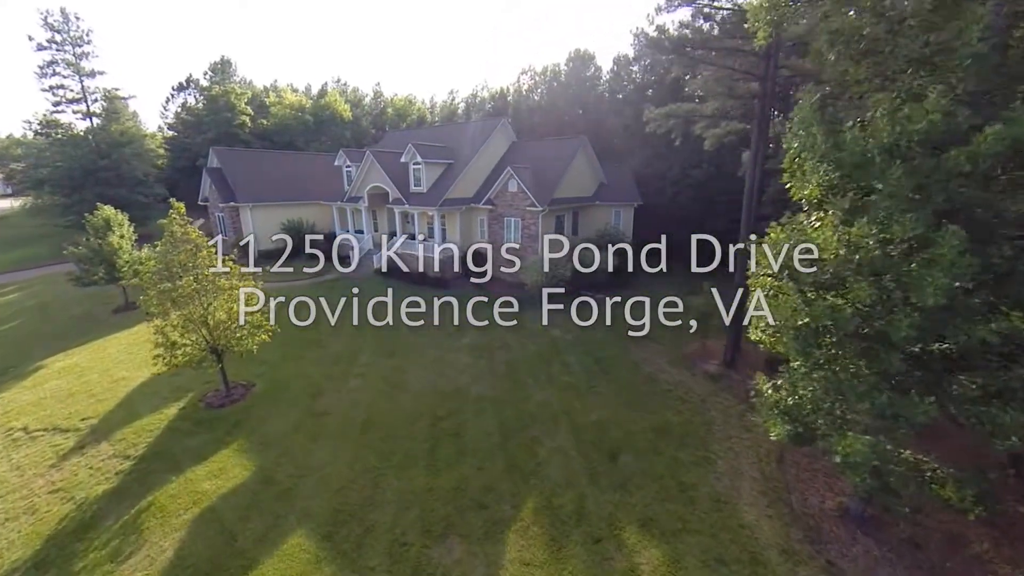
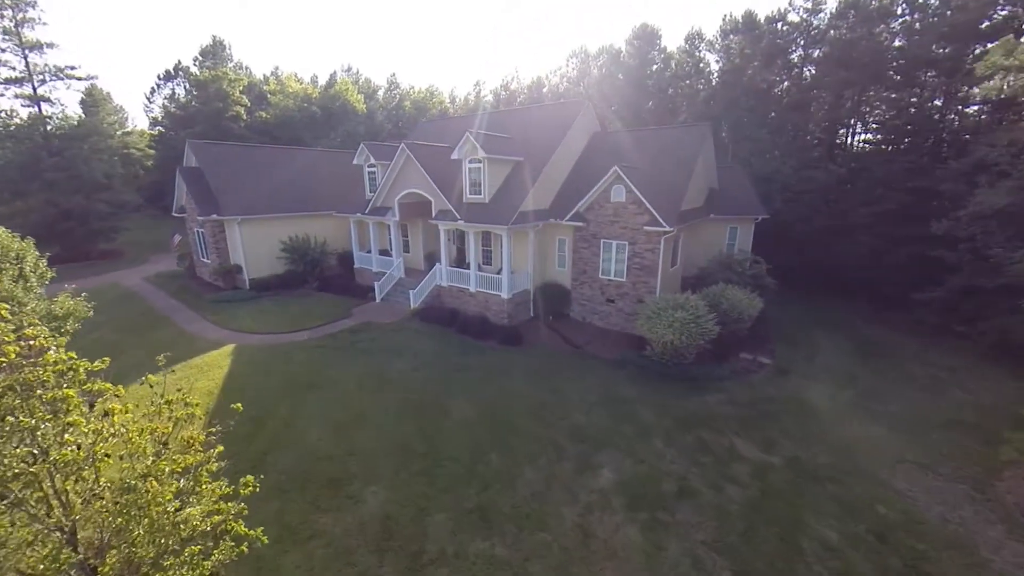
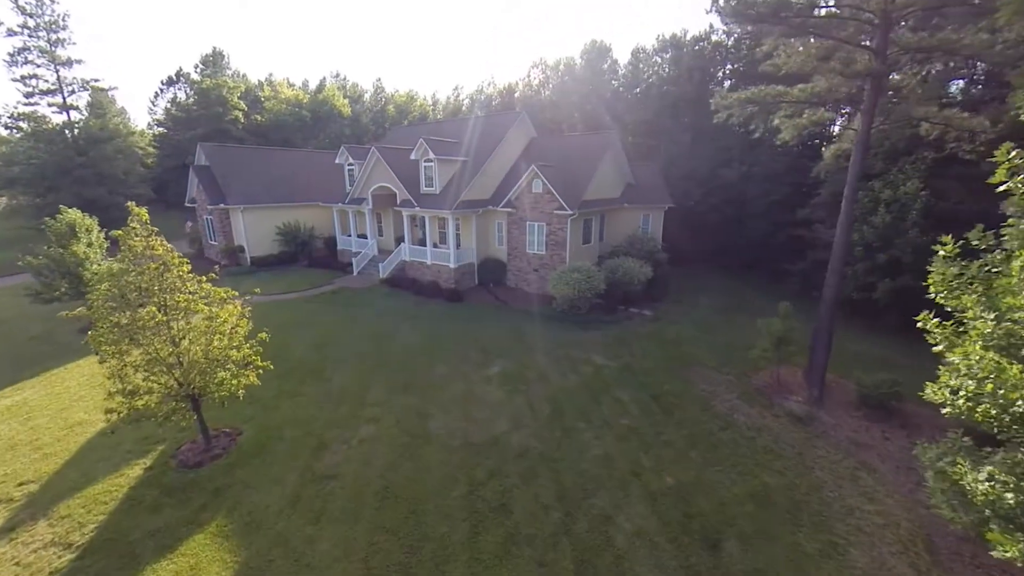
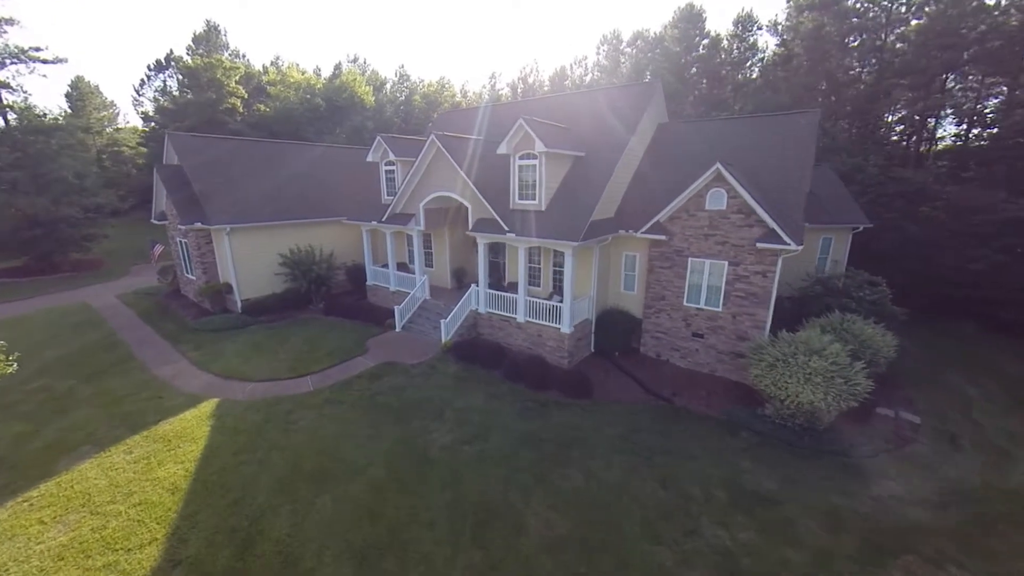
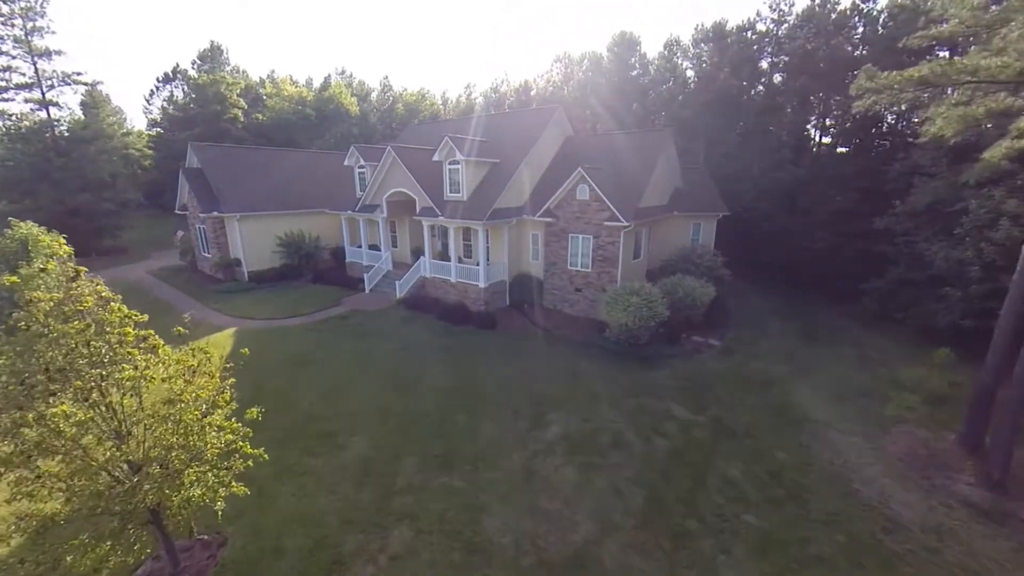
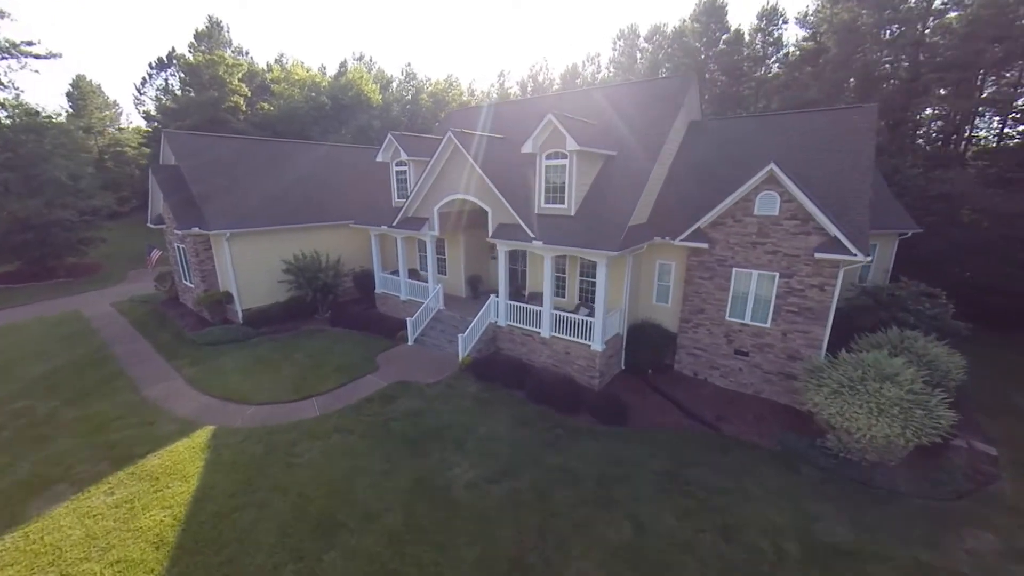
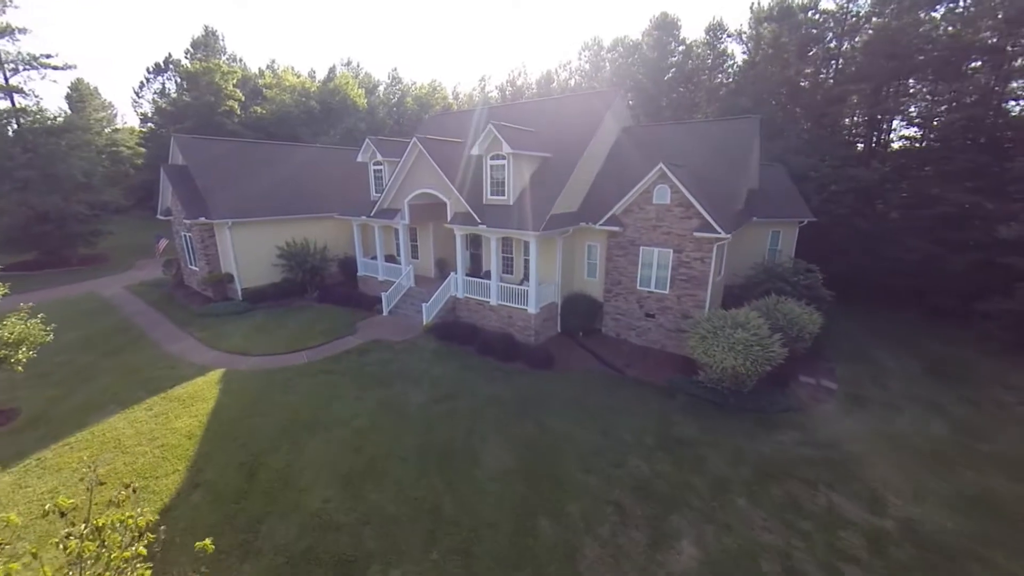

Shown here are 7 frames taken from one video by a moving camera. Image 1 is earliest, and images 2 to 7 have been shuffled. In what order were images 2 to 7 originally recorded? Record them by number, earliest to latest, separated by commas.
3, 5, 2, 7, 4, 6
